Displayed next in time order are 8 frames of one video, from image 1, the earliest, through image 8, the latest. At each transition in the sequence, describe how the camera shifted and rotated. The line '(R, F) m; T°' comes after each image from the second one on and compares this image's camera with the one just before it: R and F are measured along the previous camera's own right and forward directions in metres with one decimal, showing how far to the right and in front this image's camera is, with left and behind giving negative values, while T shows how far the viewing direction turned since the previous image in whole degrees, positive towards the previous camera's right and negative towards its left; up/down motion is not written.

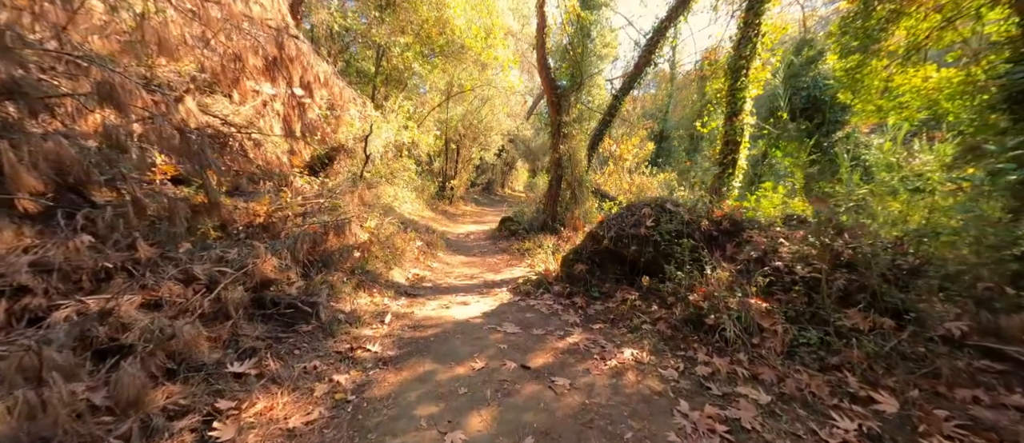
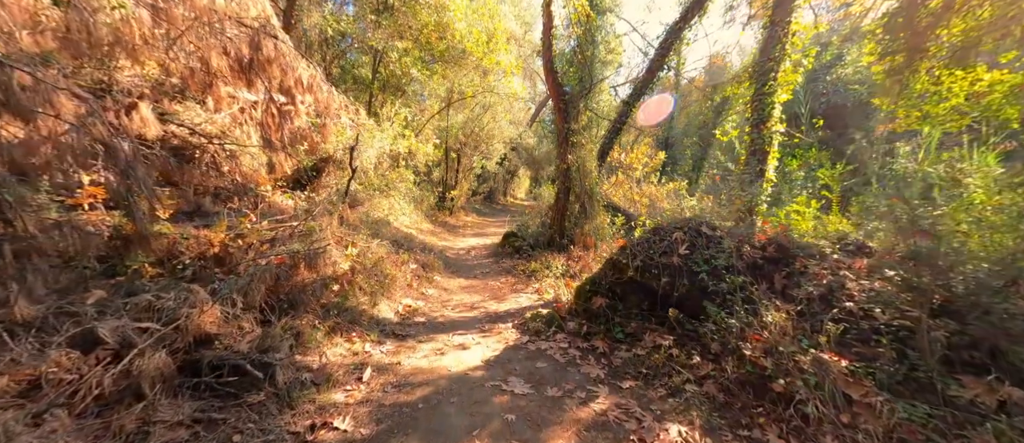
(-0.1, +0.9) m; 0°
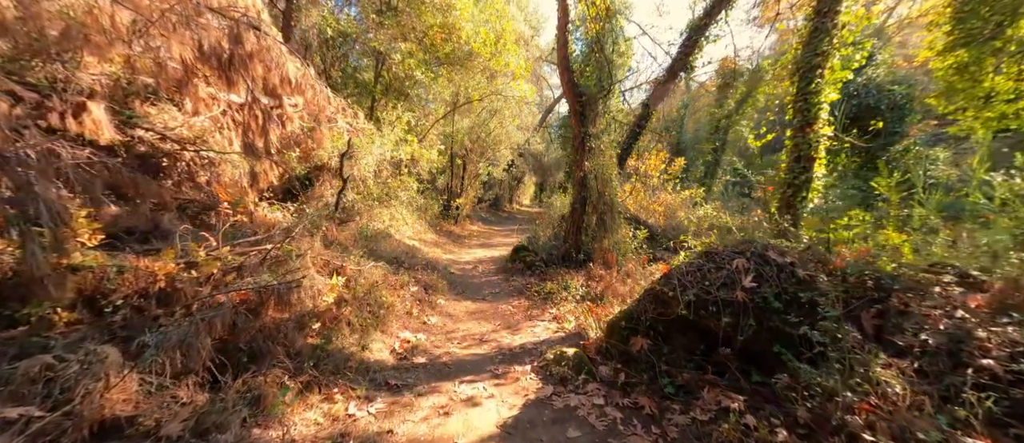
(-0.1, +0.9) m; -1°
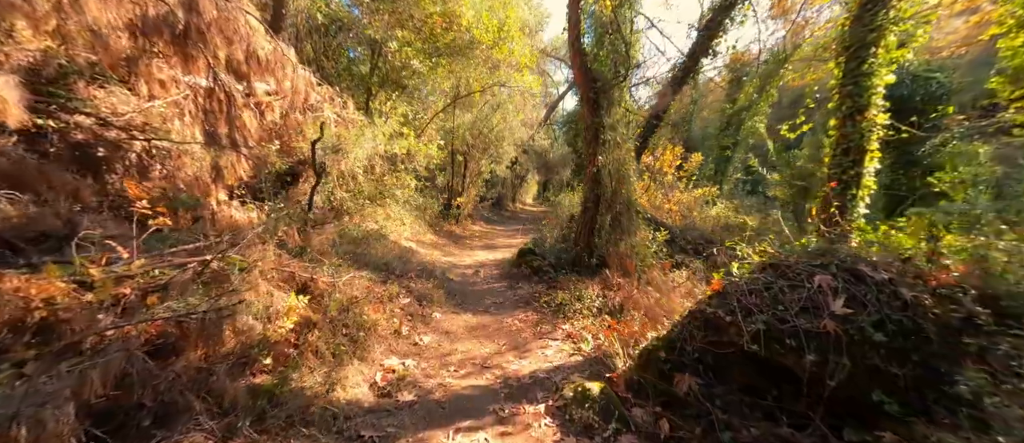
(-0.1, +0.9) m; 0°
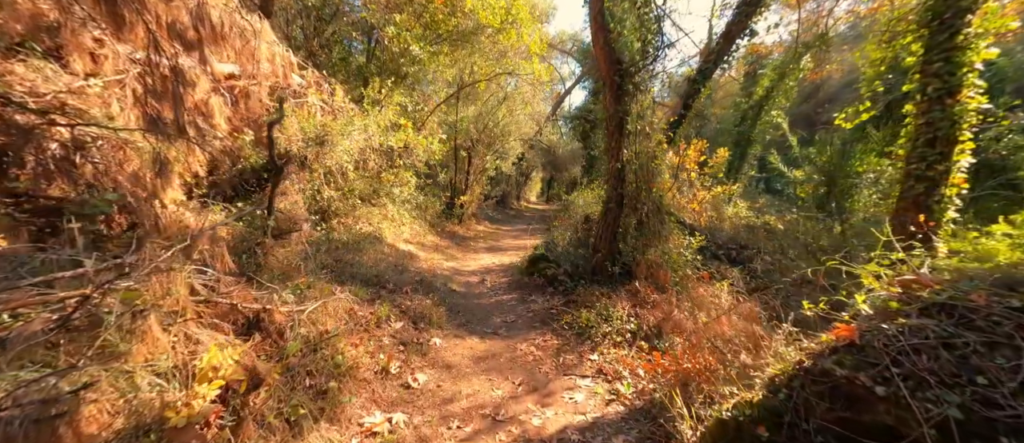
(-0.2, +1.1) m; 0°
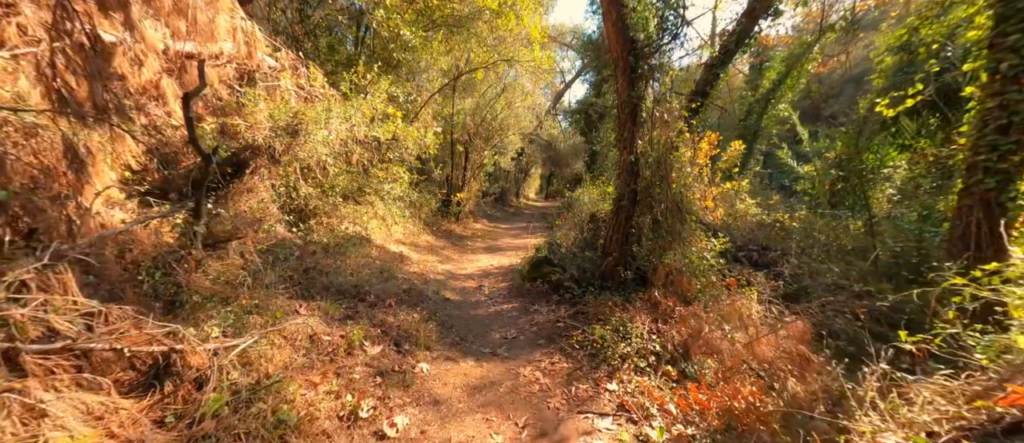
(0.0, +0.8) m; 0°
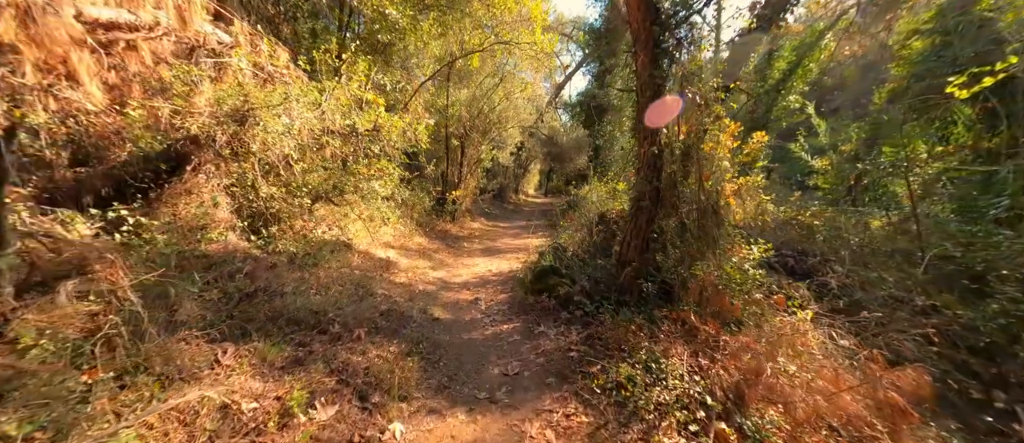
(0.0, +1.1) m; 0°
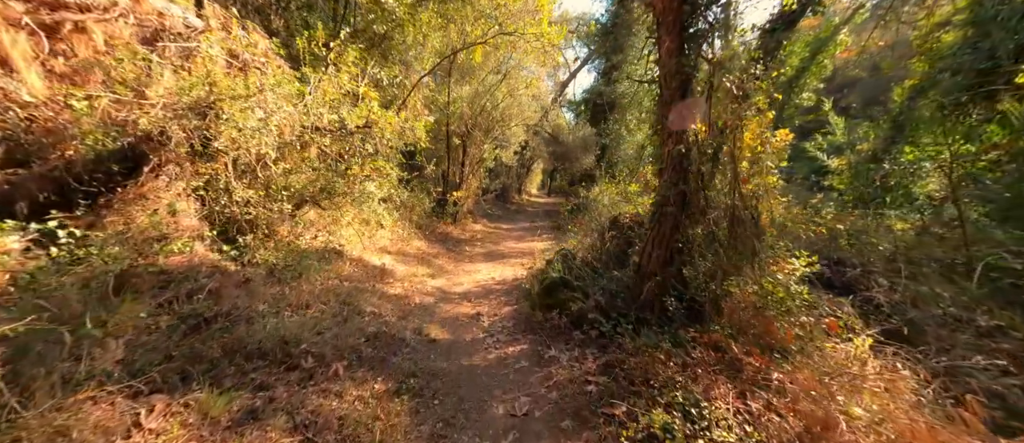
(0.0, +0.7) m; 0°
